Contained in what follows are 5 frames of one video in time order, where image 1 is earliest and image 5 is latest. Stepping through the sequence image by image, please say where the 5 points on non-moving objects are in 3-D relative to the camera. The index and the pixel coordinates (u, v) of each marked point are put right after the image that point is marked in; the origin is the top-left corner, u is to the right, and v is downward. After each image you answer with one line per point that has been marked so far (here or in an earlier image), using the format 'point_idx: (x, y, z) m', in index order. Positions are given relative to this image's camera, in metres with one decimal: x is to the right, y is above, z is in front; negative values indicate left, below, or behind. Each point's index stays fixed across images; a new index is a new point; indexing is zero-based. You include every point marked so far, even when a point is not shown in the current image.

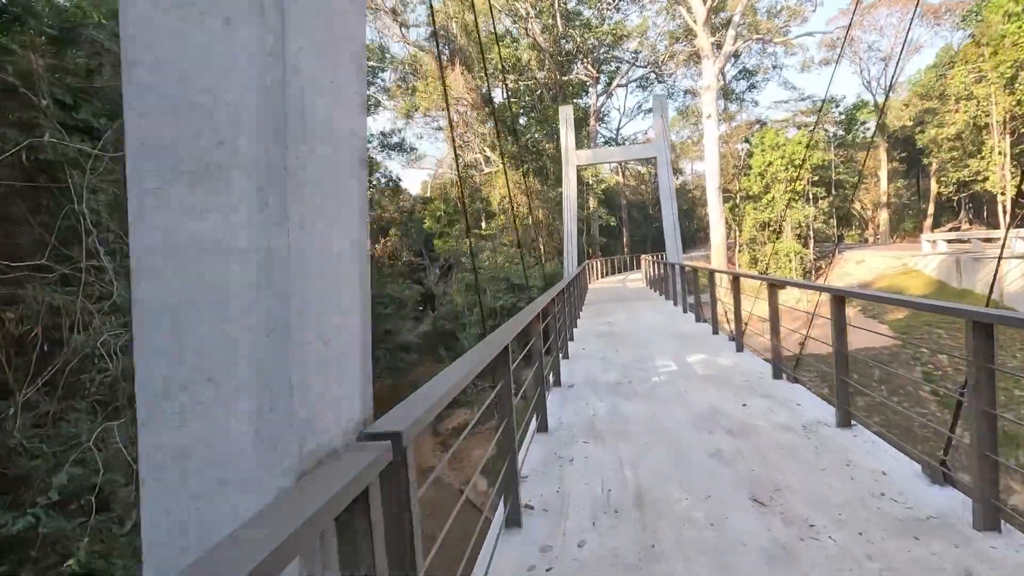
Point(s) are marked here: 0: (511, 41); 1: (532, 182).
0: (0.0, +8.0, +17.3) m
1: (+0.7, +3.5, +17.7) m
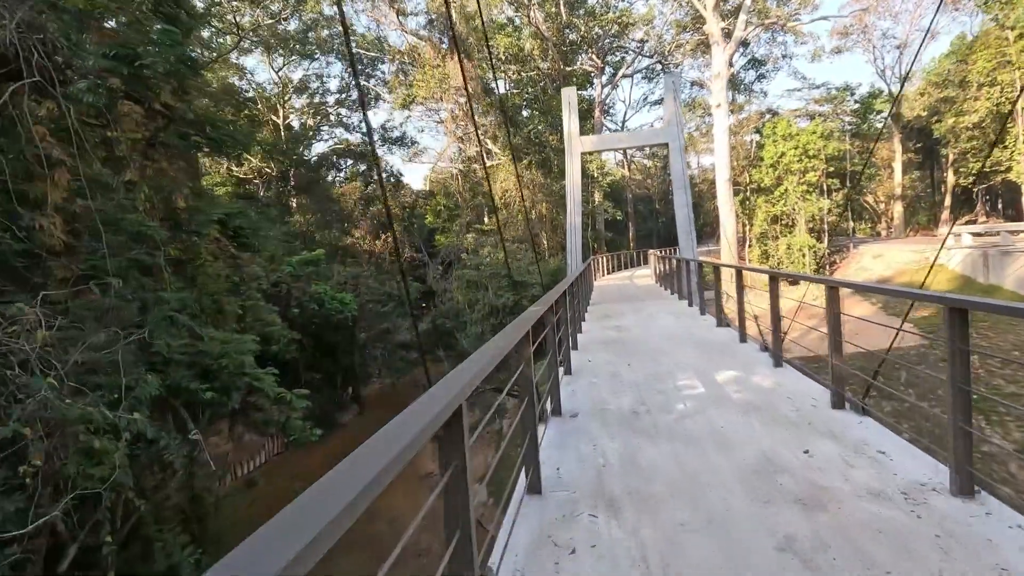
0: (0.0, +8.1, +16.8) m
1: (+0.7, +3.7, +17.2) m
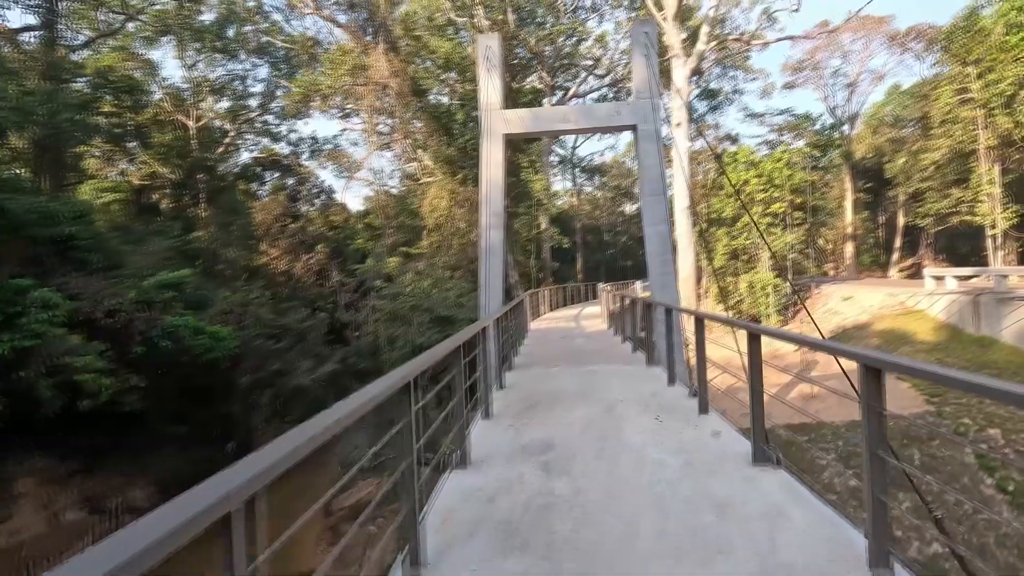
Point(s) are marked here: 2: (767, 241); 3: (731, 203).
0: (-1.6, +7.2, +15.1) m
1: (-1.1, +2.7, +15.4) m
2: (+6.0, +1.1, +12.5) m
3: (+5.4, +2.1, +13.1) m
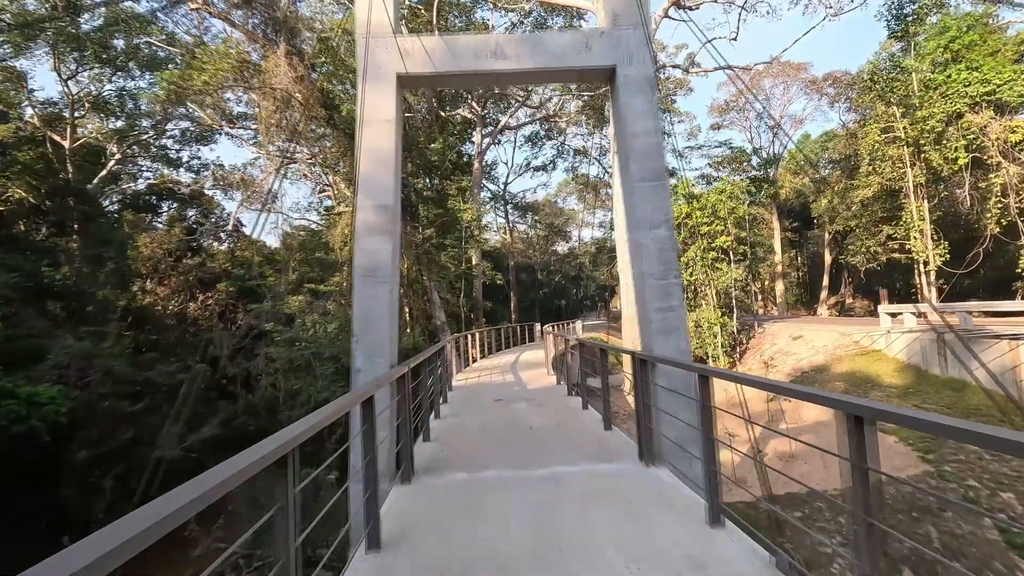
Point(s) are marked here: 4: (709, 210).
0: (-3.5, +6.1, +13.9) m
1: (-3.0, +1.6, +13.9) m
2: (+4.4, +0.3, +11.7) m
3: (+3.7, +1.2, +12.4) m
4: (+4.3, +1.7, +11.8) m
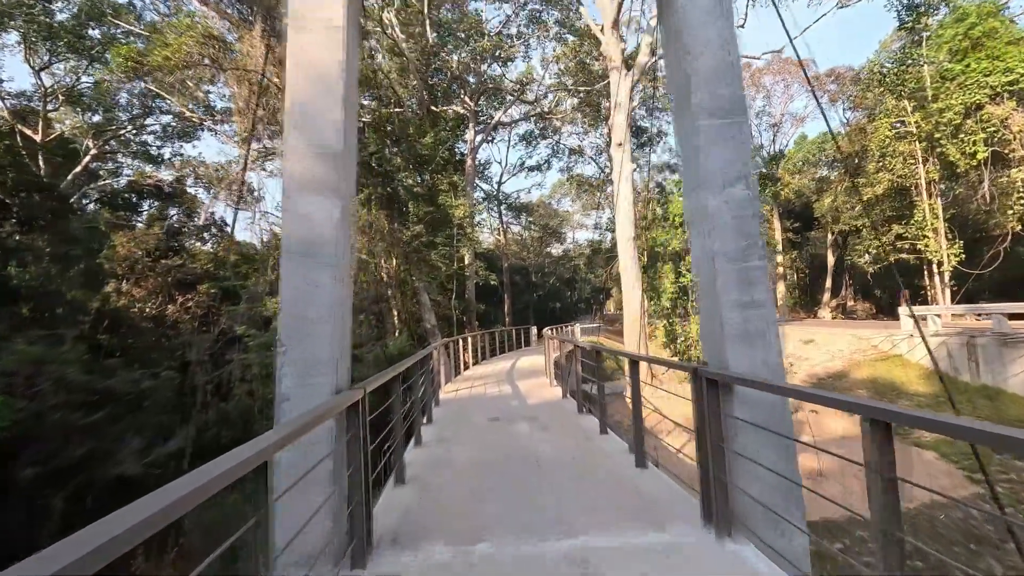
0: (-3.7, +6.1, +13.2) m
1: (-3.1, +1.6, +13.2) m
2: (+4.3, +0.2, +11.1) m
3: (+3.6, +1.2, +11.8) m
4: (+4.2, +1.7, +11.2) m
